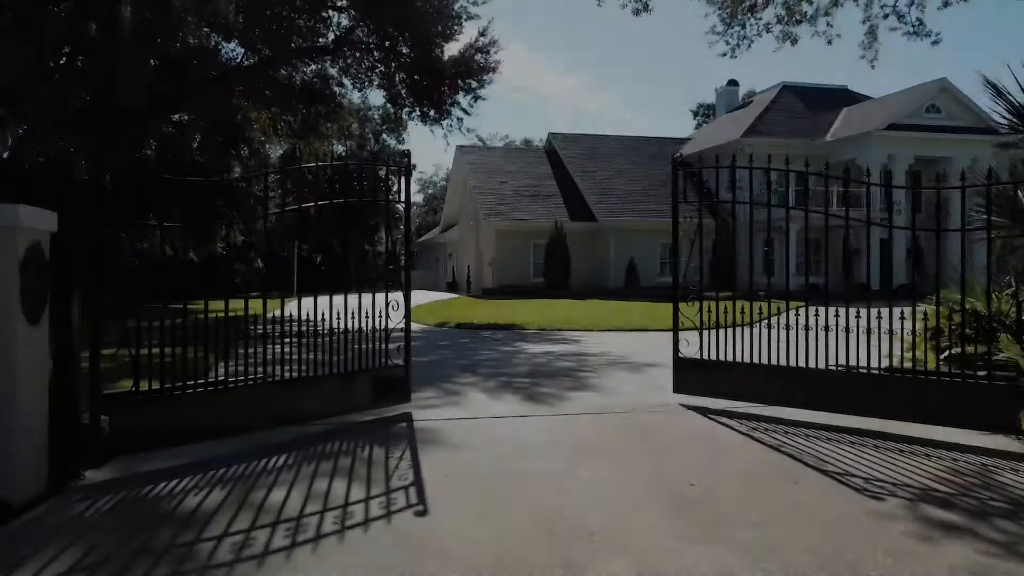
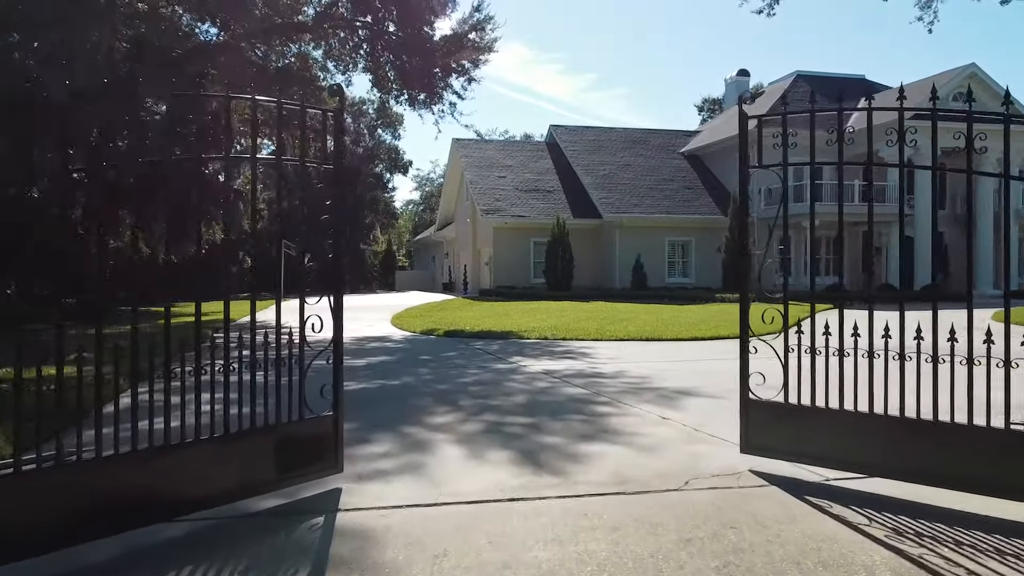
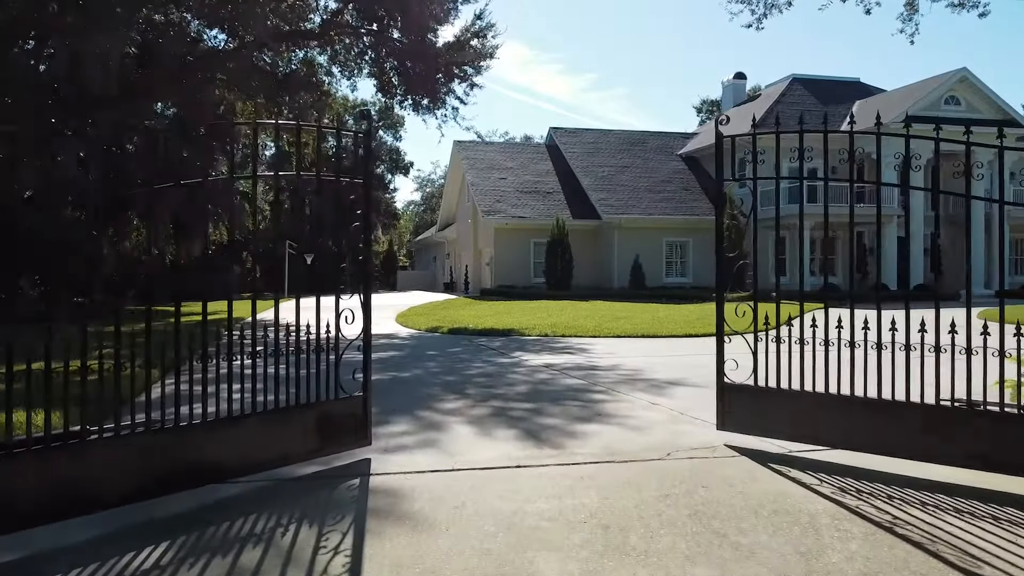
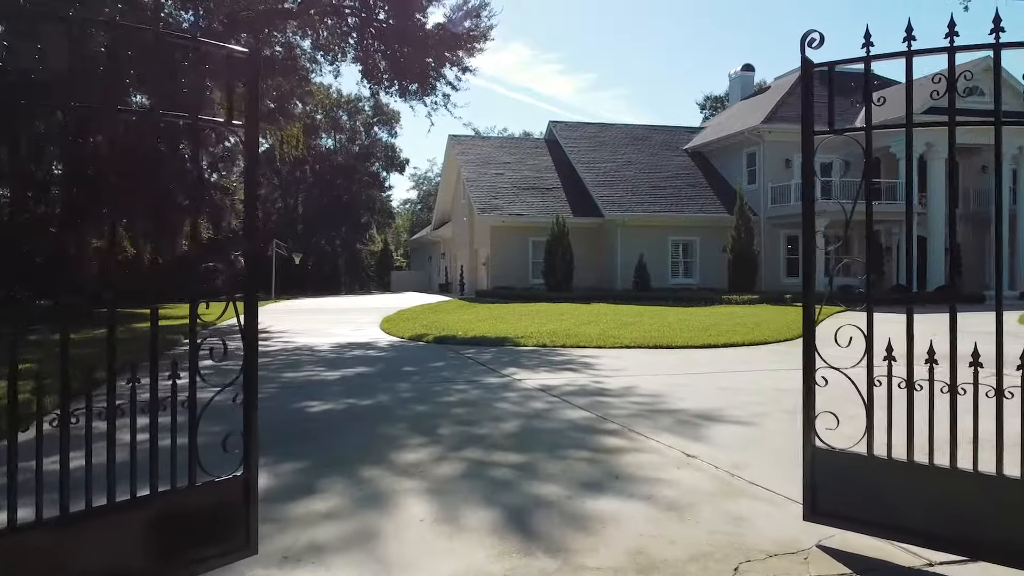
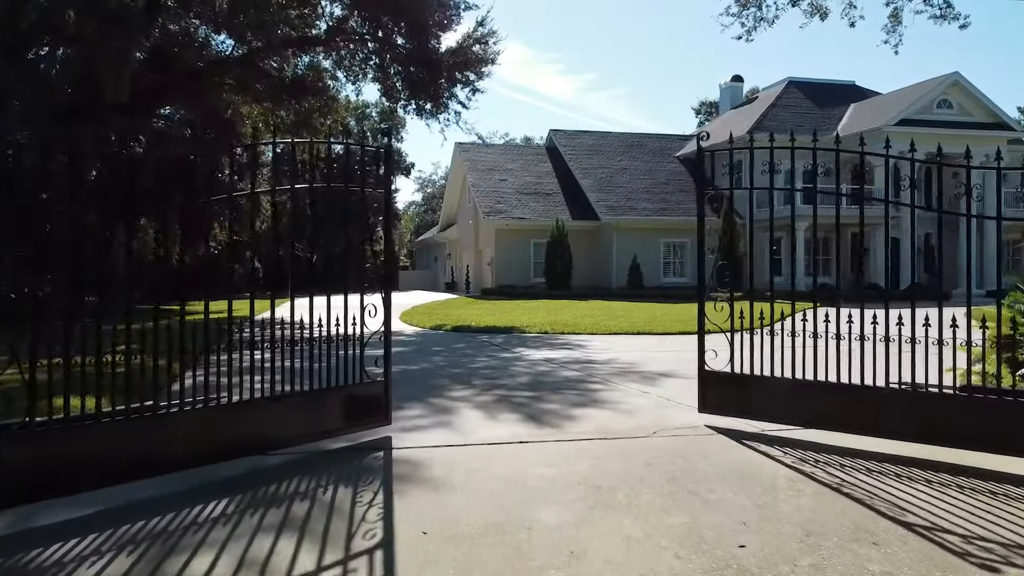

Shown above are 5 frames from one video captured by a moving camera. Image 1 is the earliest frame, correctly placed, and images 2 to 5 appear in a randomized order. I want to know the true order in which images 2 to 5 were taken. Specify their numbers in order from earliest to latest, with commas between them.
5, 3, 2, 4
